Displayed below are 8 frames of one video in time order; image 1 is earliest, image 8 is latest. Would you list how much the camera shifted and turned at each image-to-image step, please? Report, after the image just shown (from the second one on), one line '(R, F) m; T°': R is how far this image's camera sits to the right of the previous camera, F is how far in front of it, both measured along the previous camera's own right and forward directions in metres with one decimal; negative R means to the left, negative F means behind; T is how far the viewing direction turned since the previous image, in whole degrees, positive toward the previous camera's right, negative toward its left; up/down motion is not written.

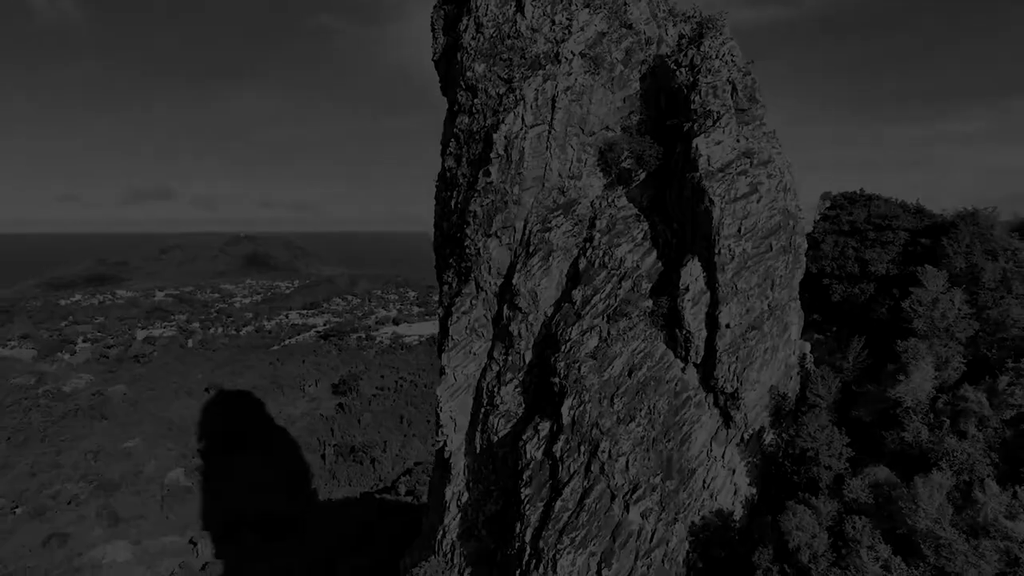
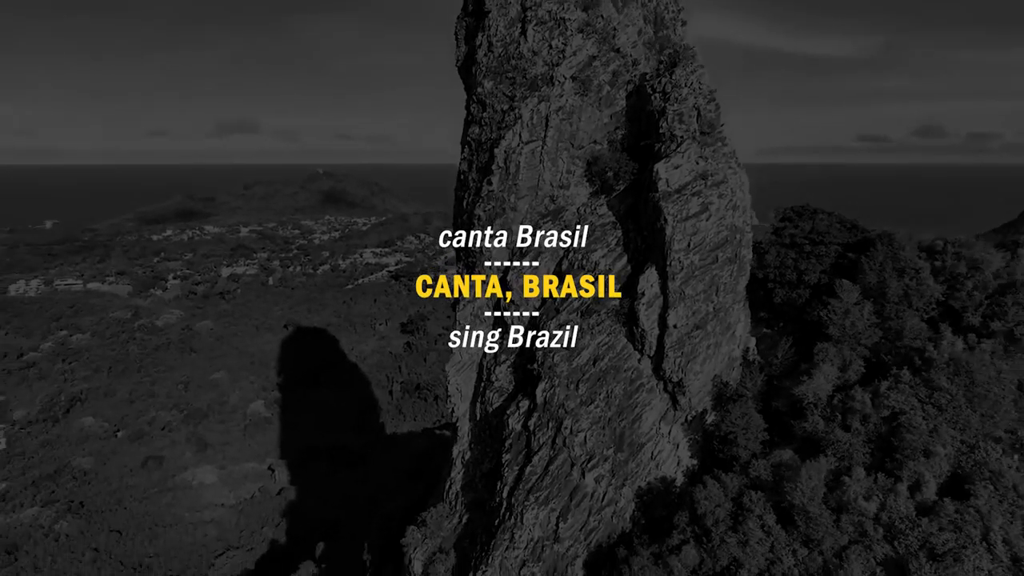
(+1.1, -1.7) m; -5°
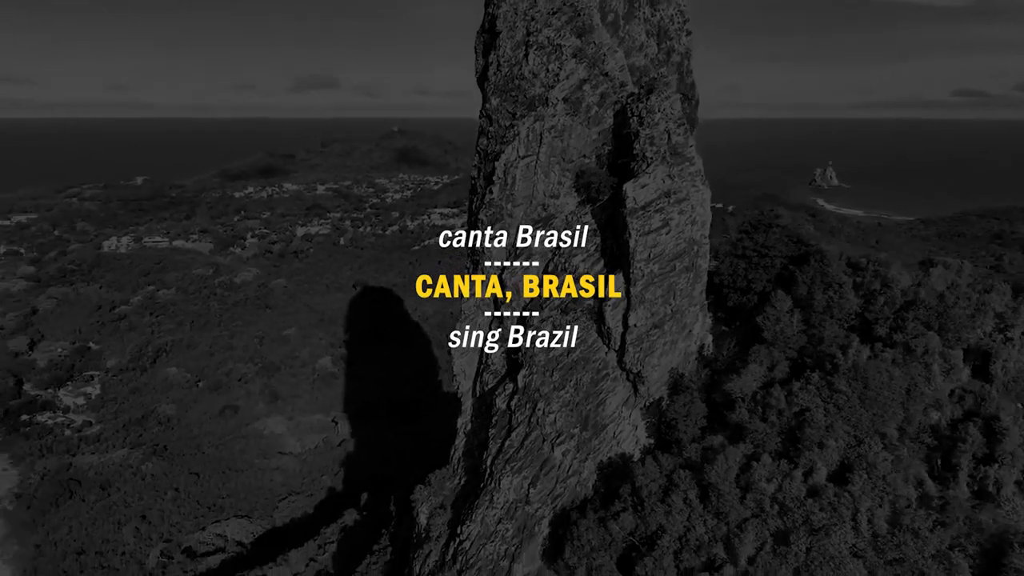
(+1.2, -1.7) m; -5°
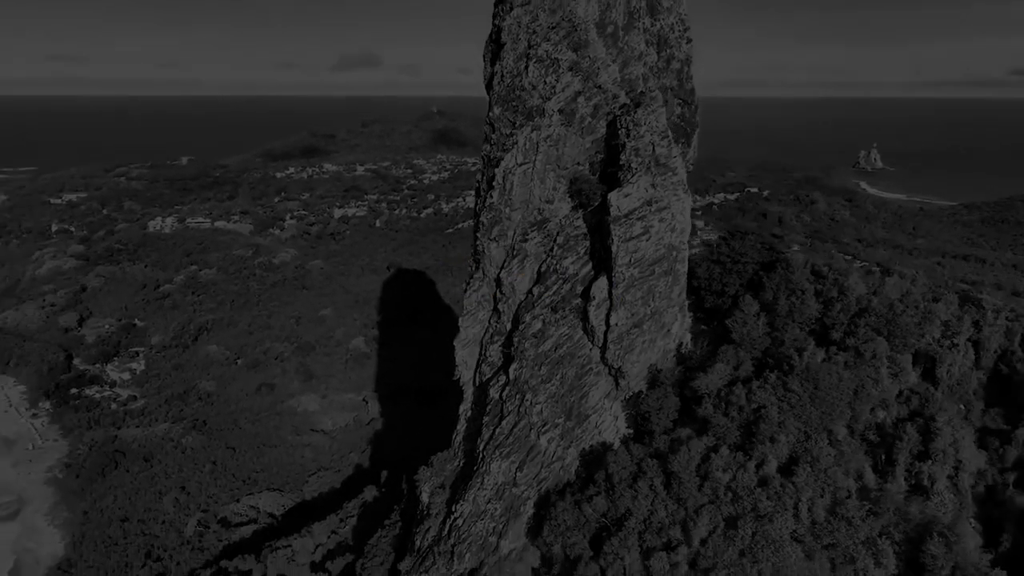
(+0.7, -1.0) m; -3°
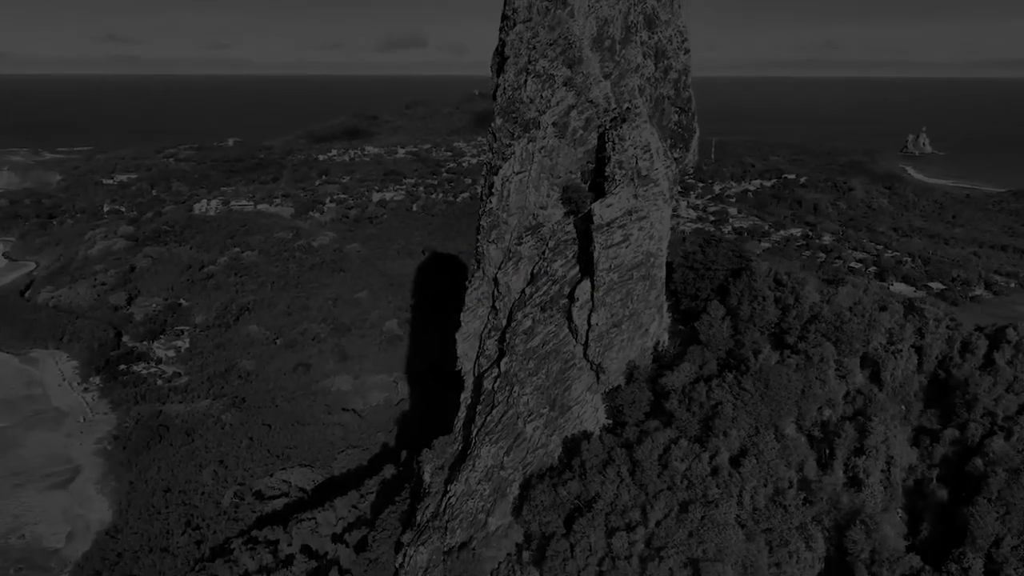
(+0.8, -1.2) m; -3°
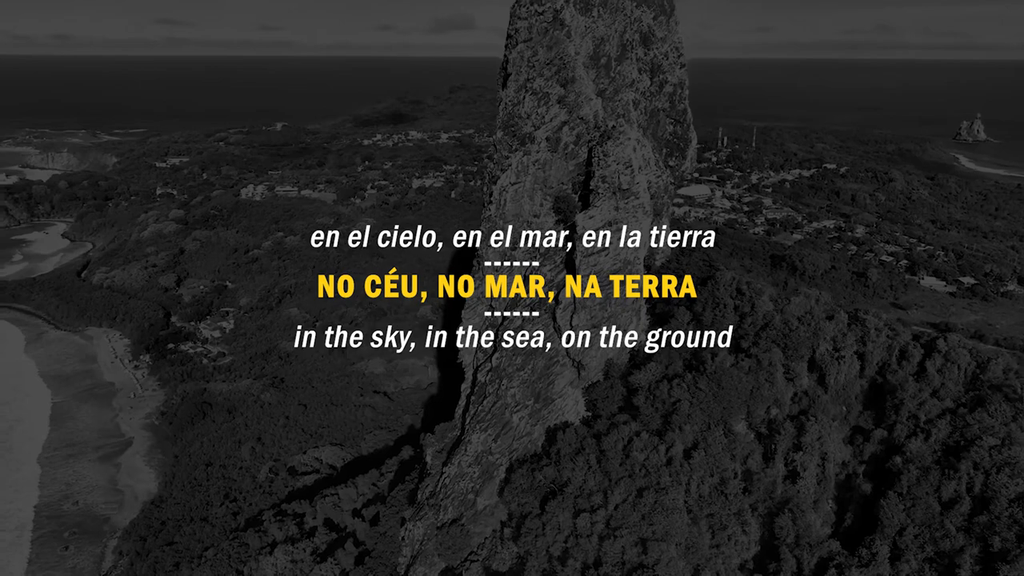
(+1.0, -1.4) m; -3°
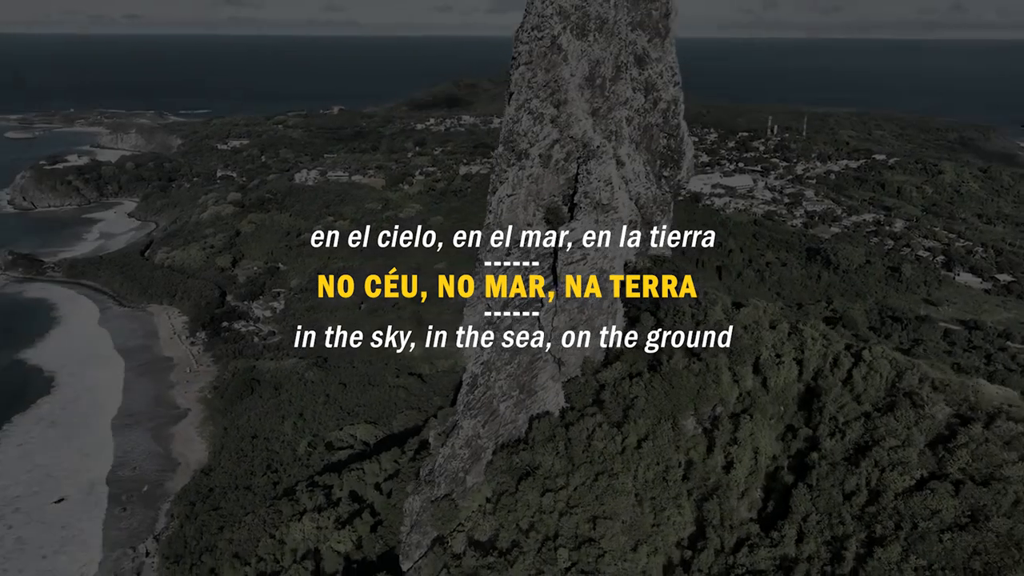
(+1.3, -1.8) m; -4°
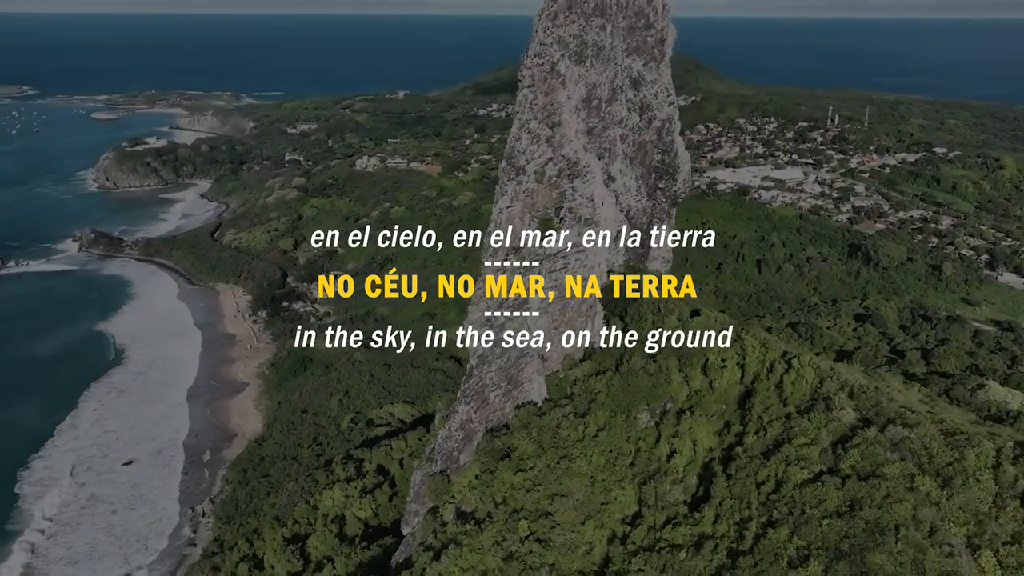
(+1.7, -2.1) m; -4°
